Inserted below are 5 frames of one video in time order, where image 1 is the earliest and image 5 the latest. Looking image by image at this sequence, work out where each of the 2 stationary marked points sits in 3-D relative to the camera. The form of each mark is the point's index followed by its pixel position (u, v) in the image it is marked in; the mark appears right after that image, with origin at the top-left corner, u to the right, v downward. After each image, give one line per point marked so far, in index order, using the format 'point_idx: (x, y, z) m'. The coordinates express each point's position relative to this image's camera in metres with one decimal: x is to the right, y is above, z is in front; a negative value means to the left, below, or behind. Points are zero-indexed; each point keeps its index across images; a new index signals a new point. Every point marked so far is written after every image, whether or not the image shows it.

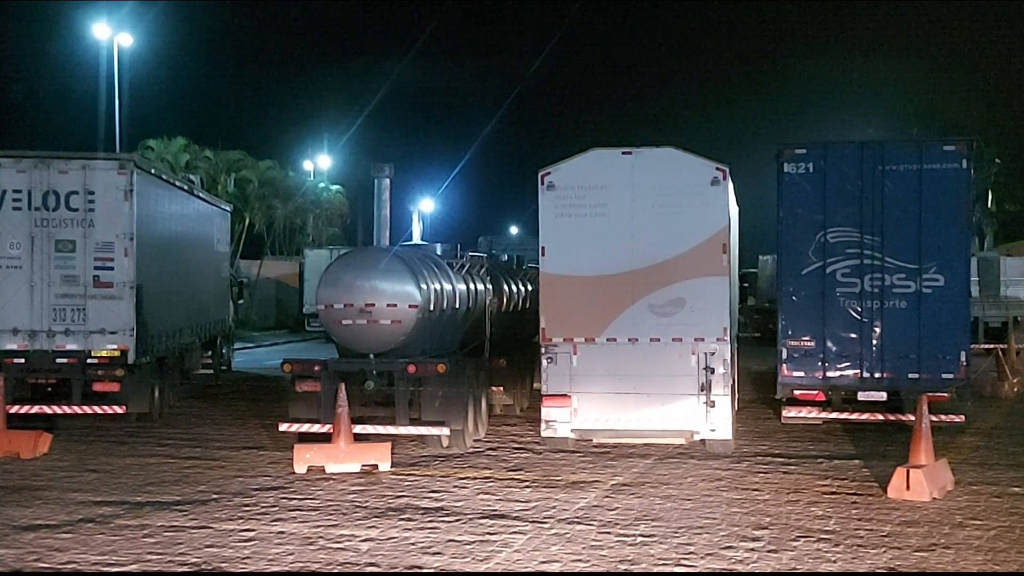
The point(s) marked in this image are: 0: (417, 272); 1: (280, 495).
0: (-1.0, +0.2, +13.7) m
1: (-2.0, -1.8, +11.1) m
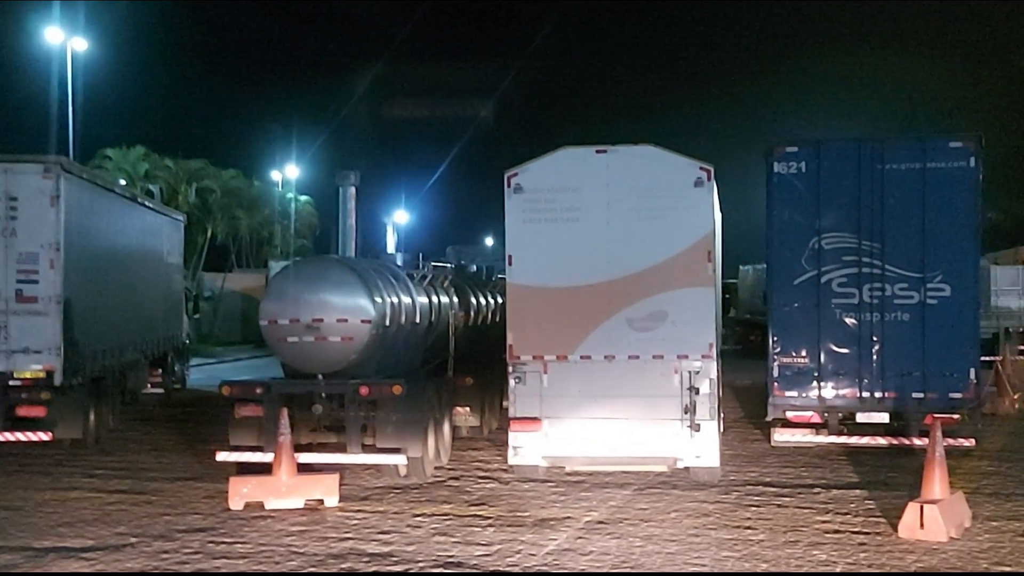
0: (-1.4, 0.0, +12.4) m
1: (-2.3, -1.9, +9.7) m
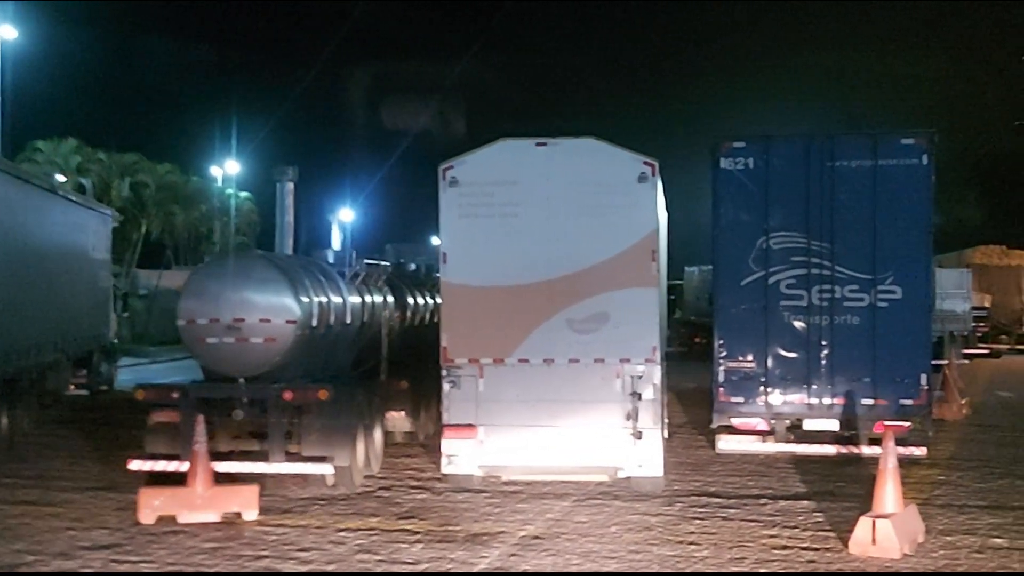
0: (-2.0, +0.1, +11.7) m
1: (-2.9, -1.9, +9.0) m
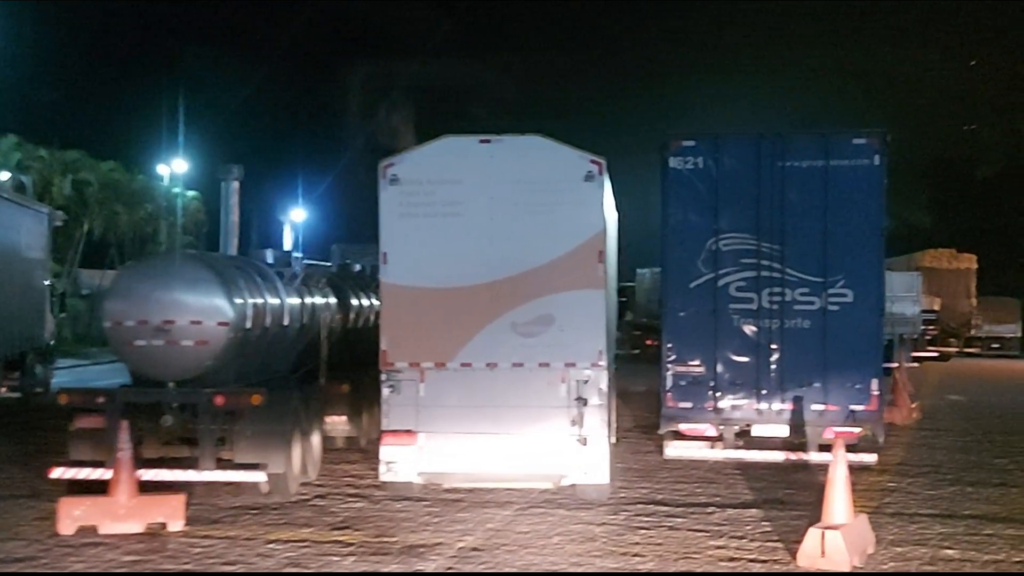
0: (-2.5, +0.1, +11.3) m
1: (-3.3, -1.9, +8.5) m
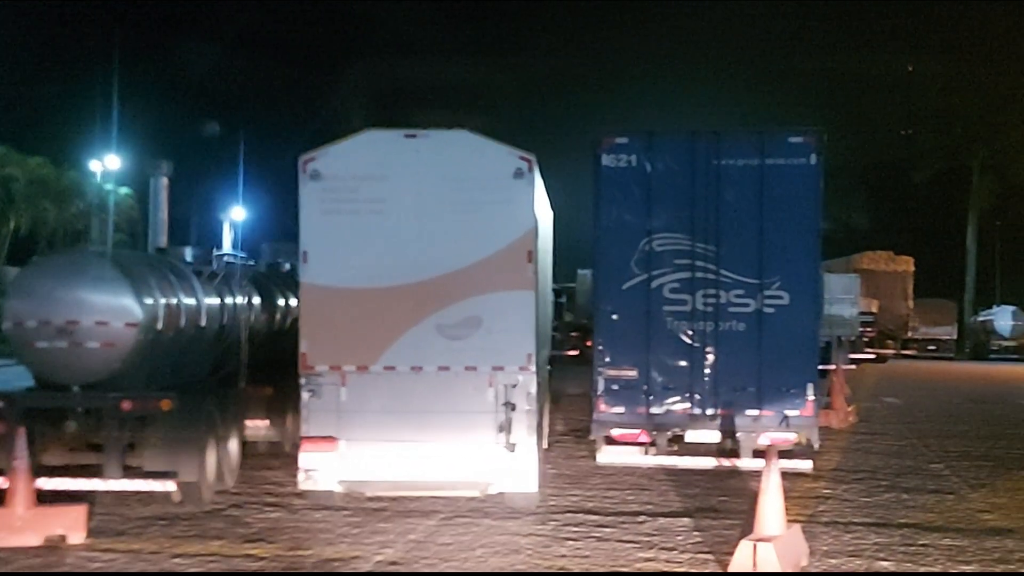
0: (-3.1, +0.1, +10.7) m
1: (-3.8, -1.9, +7.9) m
